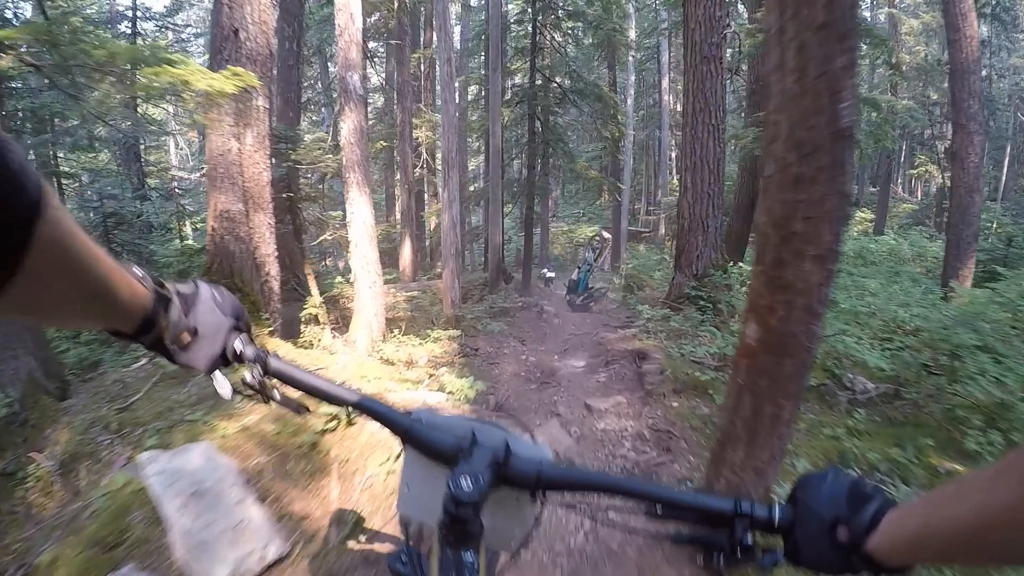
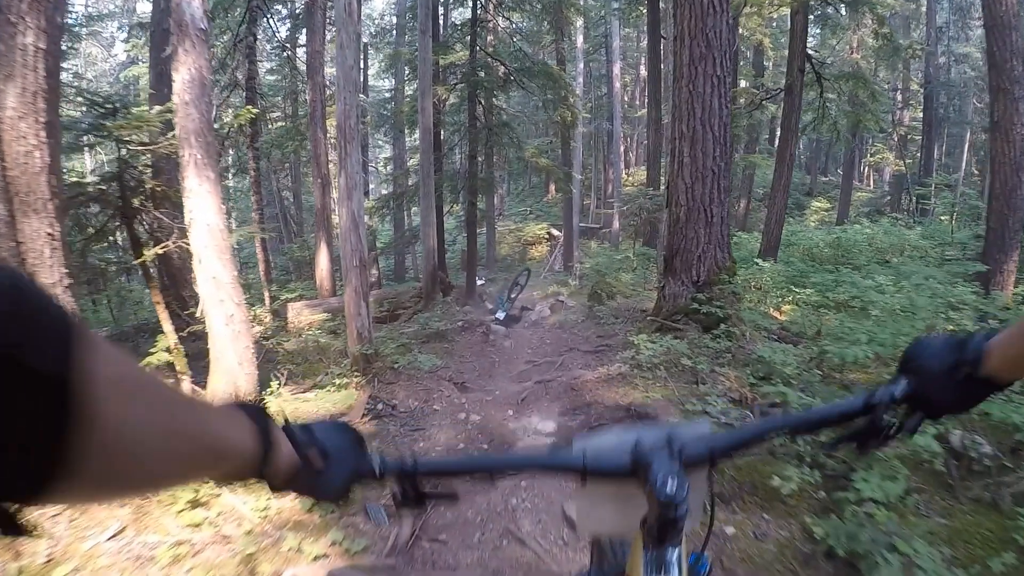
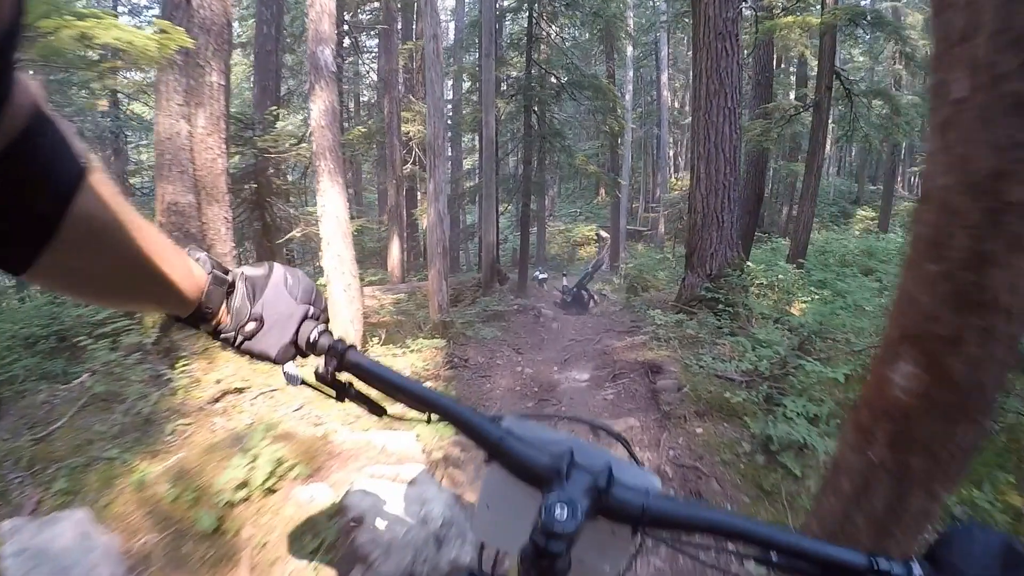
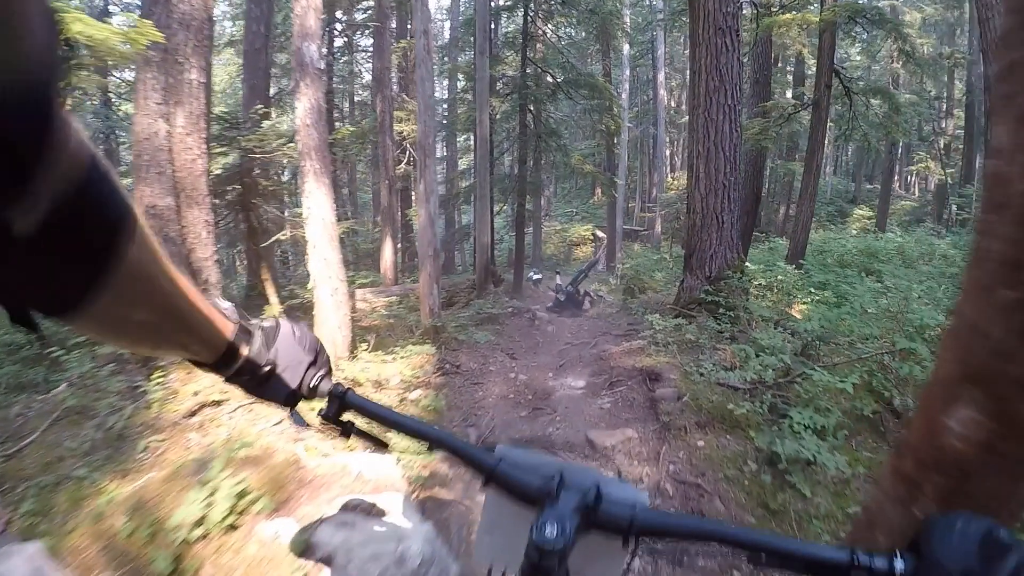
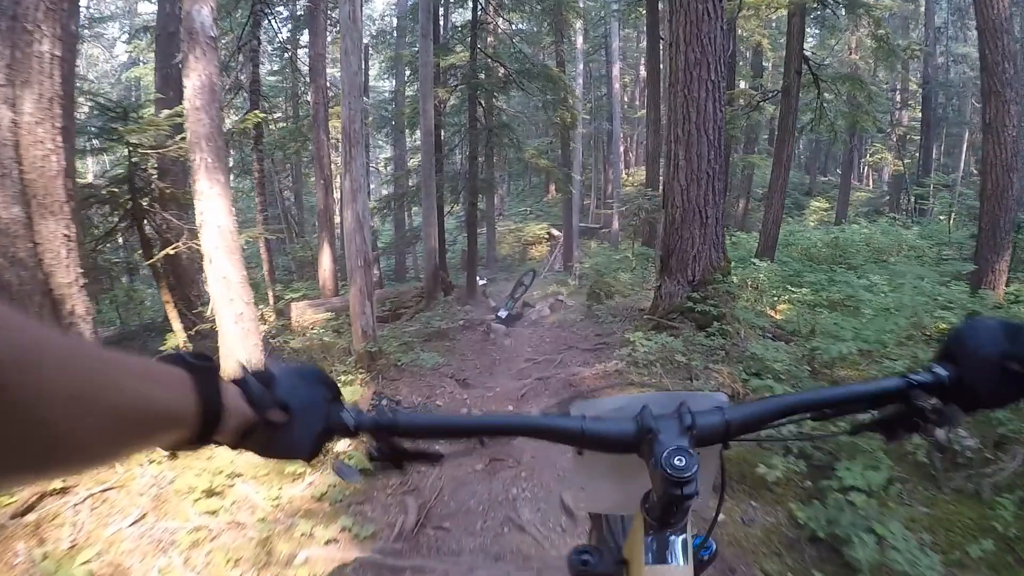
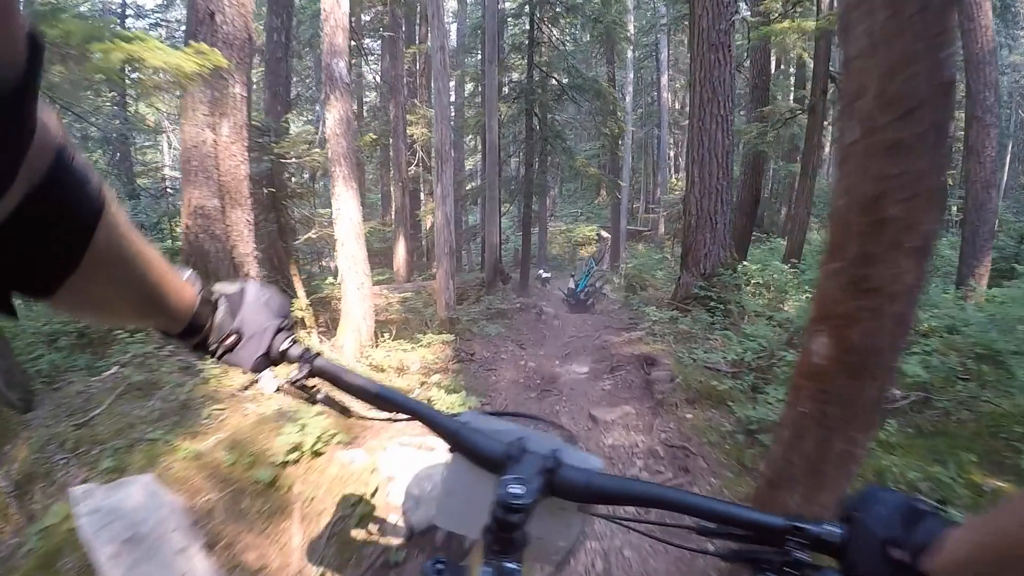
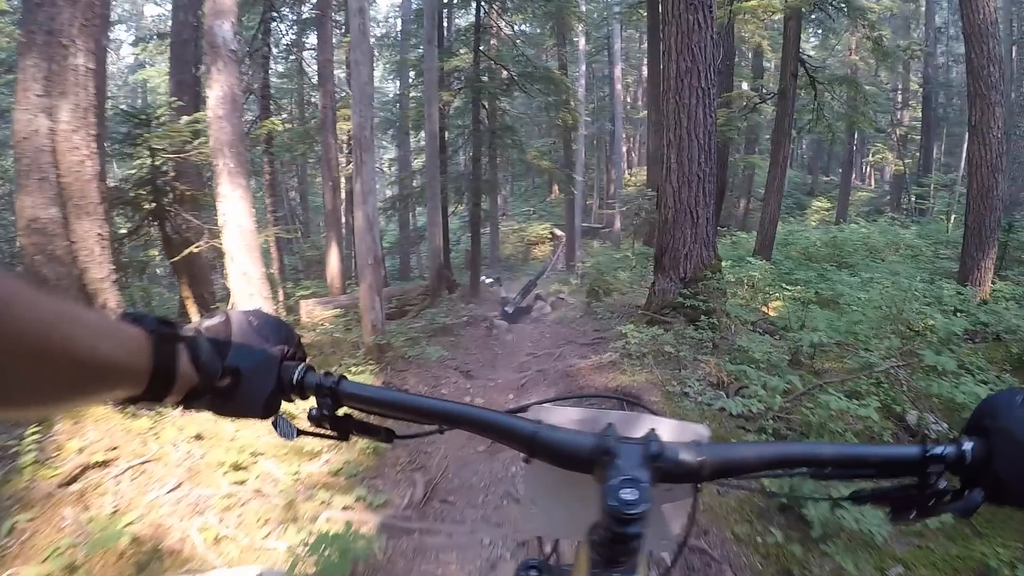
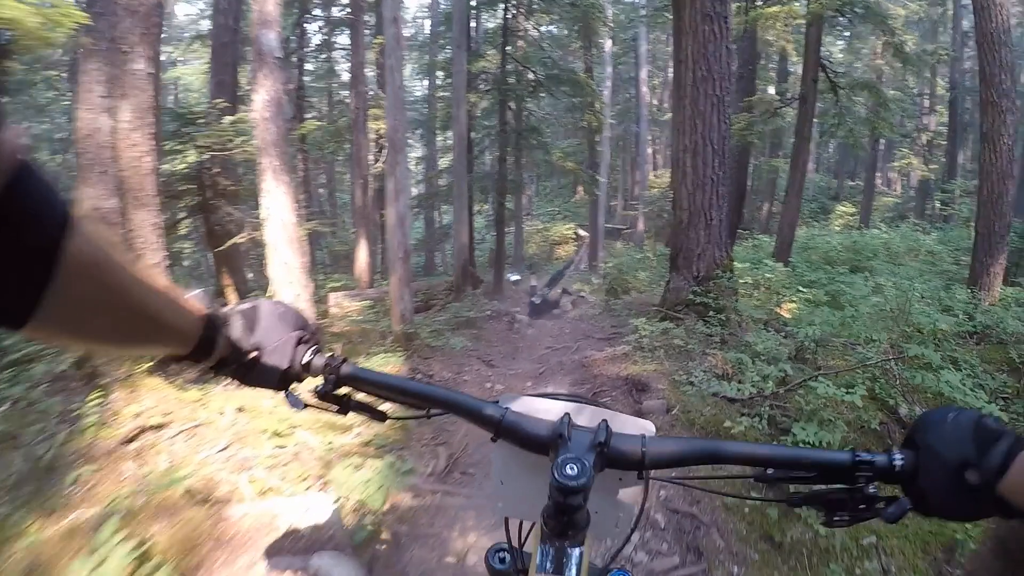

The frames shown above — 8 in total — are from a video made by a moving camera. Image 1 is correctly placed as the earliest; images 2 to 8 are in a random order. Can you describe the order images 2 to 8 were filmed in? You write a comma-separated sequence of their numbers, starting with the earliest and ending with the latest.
6, 3, 4, 8, 7, 5, 2
